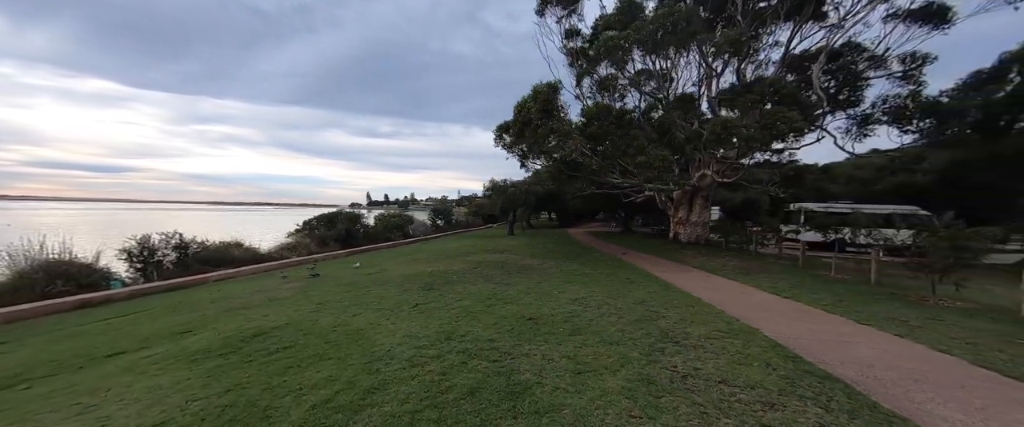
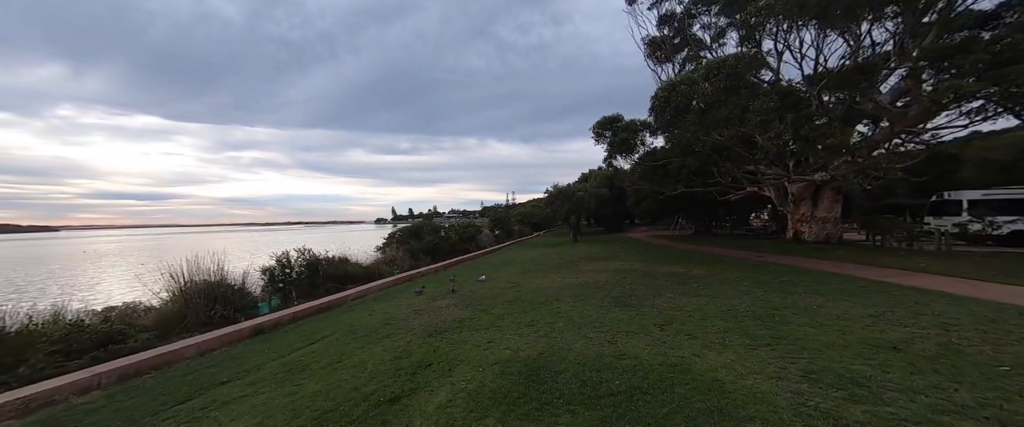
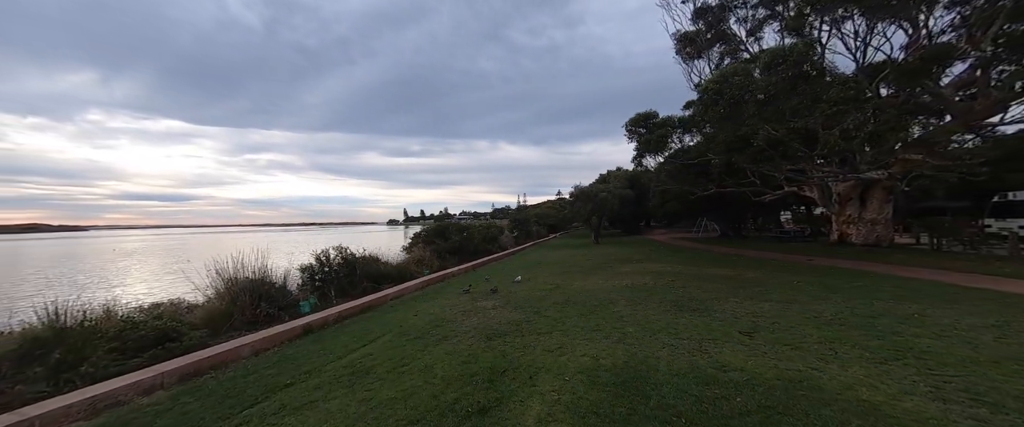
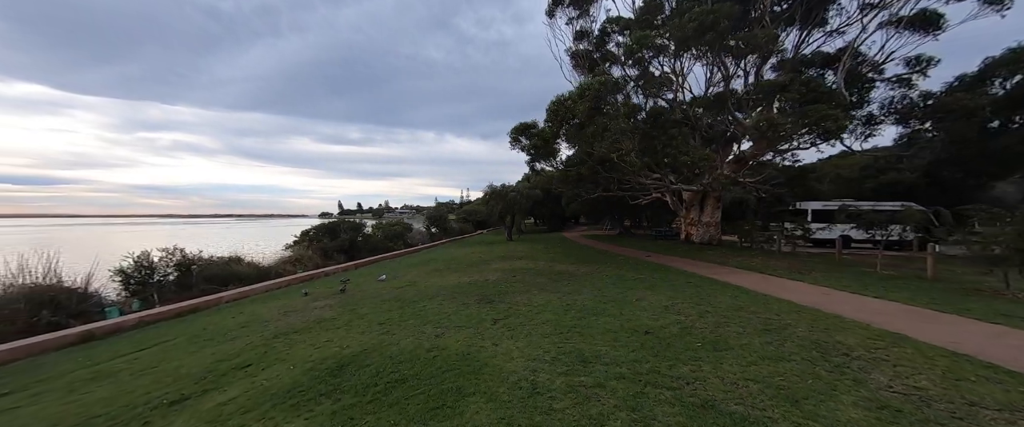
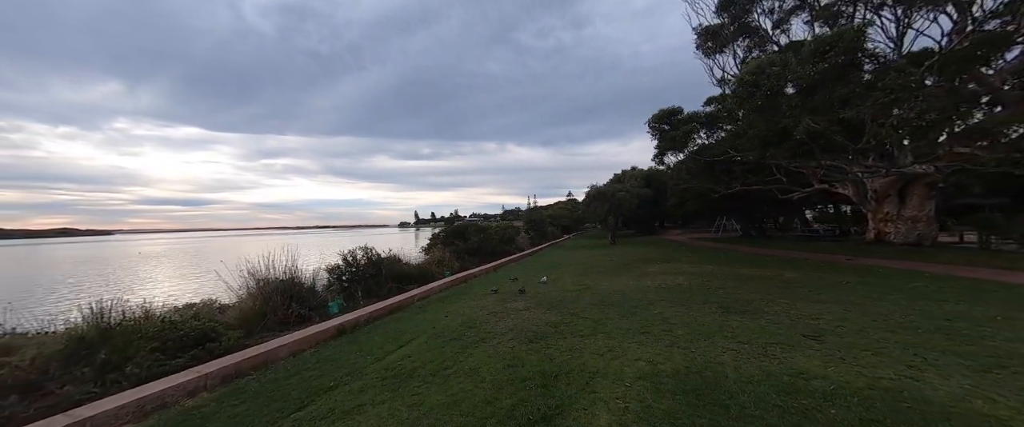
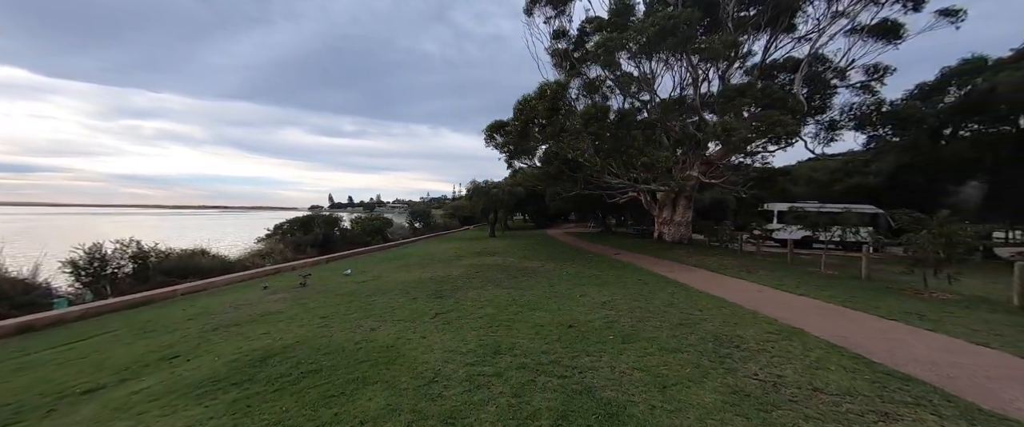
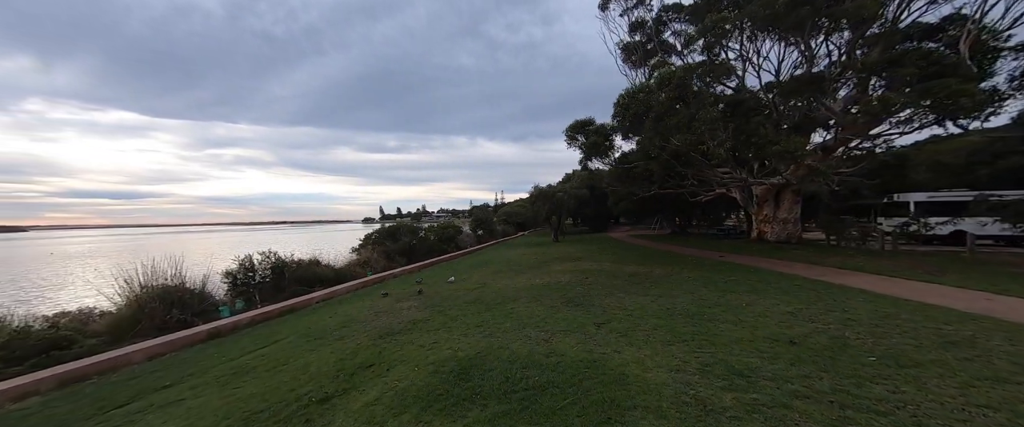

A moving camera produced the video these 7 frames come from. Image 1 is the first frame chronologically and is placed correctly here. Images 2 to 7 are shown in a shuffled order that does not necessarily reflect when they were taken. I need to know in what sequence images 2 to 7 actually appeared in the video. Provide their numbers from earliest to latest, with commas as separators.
6, 4, 7, 2, 3, 5
